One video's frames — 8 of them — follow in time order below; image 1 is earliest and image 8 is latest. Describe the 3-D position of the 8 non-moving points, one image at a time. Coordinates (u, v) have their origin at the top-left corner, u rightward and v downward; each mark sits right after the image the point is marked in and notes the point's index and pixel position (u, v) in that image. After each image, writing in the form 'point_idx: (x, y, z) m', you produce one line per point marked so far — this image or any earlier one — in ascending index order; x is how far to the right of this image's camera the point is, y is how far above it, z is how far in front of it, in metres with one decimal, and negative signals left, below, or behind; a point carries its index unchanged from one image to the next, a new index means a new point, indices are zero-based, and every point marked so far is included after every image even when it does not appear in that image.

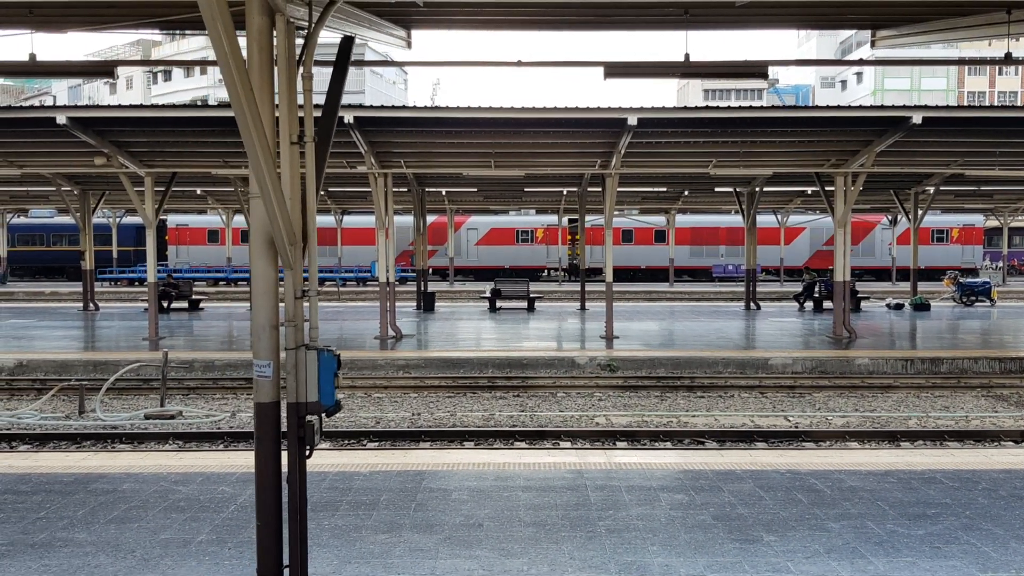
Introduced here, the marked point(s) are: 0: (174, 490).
0: (-2.1, -1.2, +5.7) m
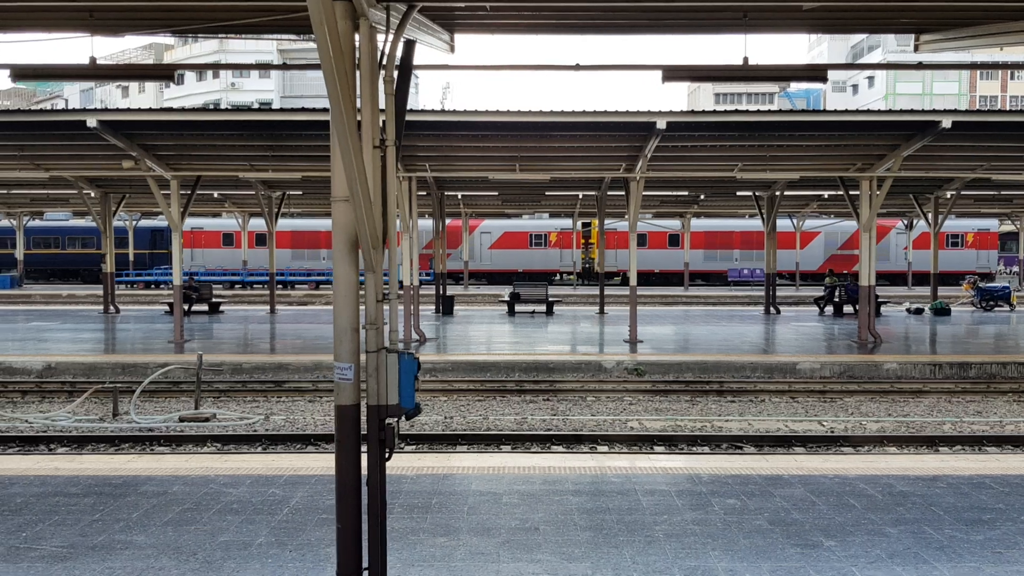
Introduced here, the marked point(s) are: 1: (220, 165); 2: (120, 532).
0: (-1.8, -1.3, +5.8) m
1: (-4.4, +1.8, +14.0) m
2: (-2.1, -1.3, +4.9) m
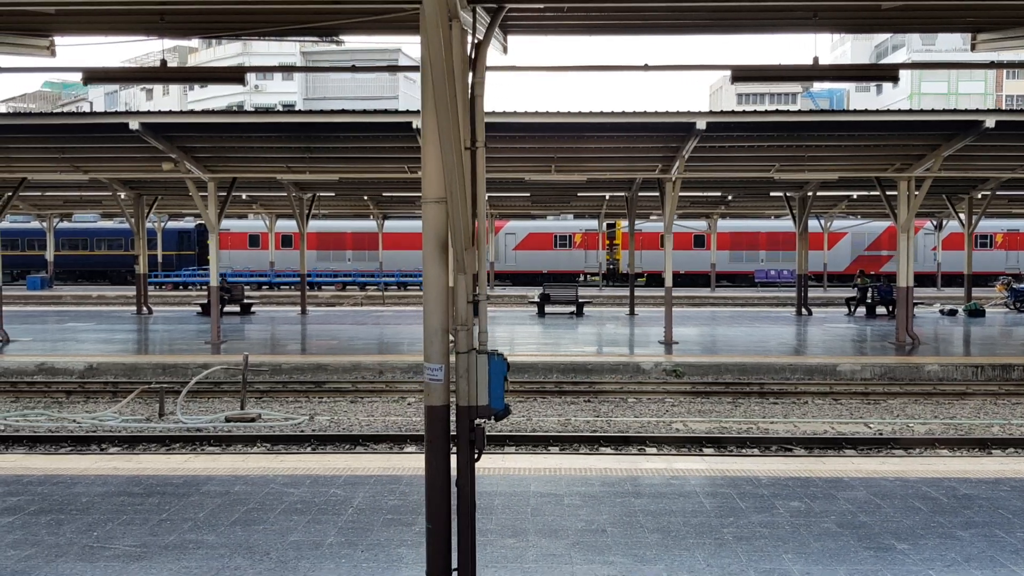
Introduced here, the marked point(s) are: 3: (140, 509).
0: (-1.4, -1.3, +5.8) m
1: (-3.8, +1.8, +14.1) m
2: (-1.7, -1.3, +5.0) m
3: (-2.1, -1.3, +5.4) m
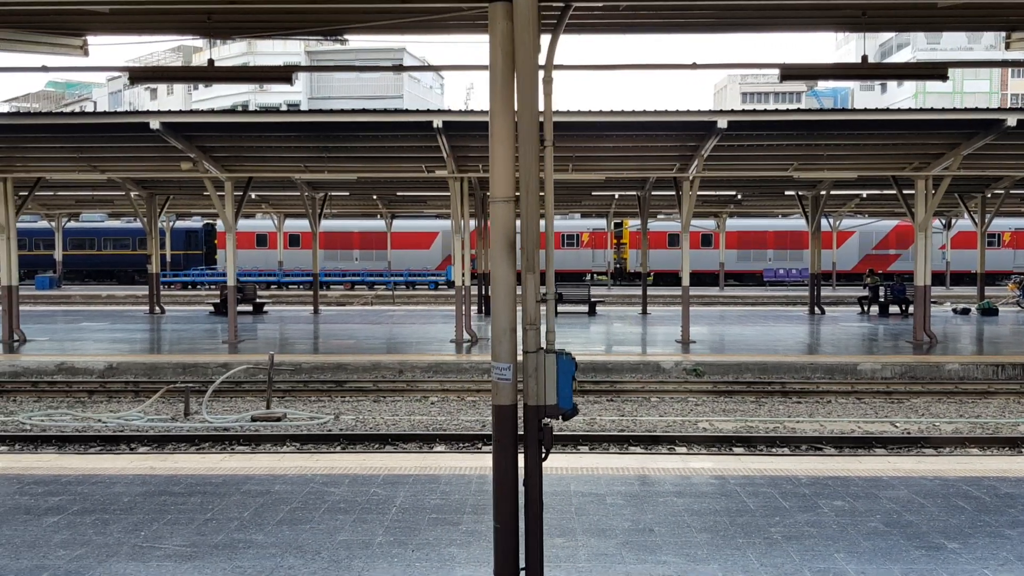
0: (-1.1, -1.3, +5.8) m
1: (-3.6, +1.8, +14.1) m
2: (-1.4, -1.3, +5.0) m
3: (-1.9, -1.3, +5.4) m
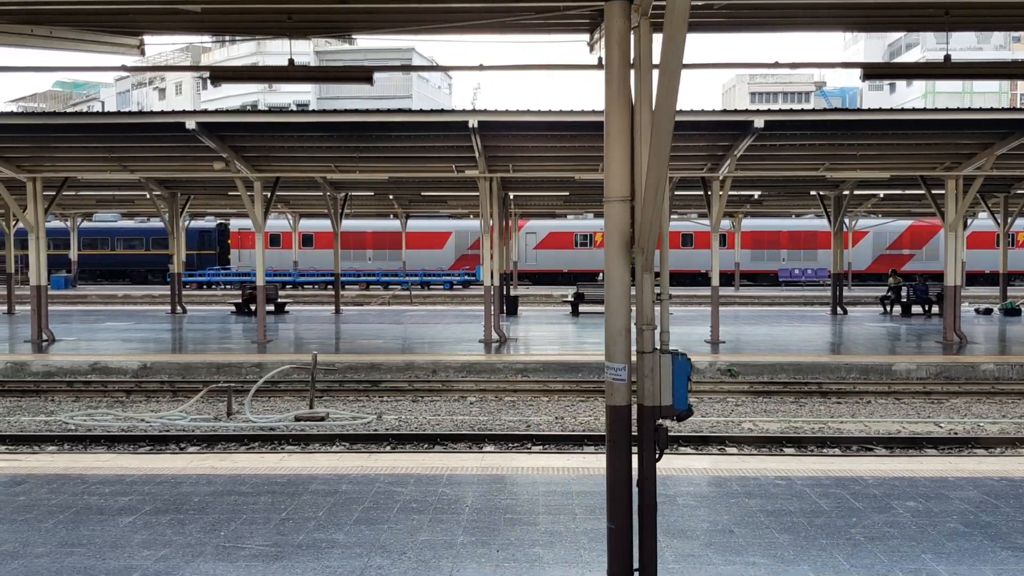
0: (-0.7, -1.3, +5.8) m
1: (-3.1, +1.8, +14.1) m
2: (-1.0, -1.3, +5.0) m
3: (-1.5, -1.3, +5.4) m
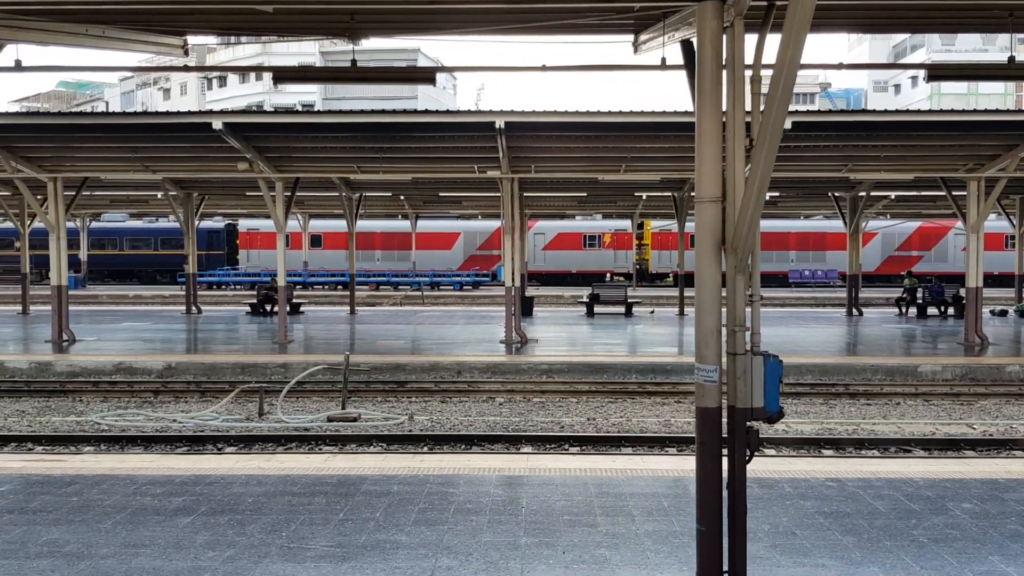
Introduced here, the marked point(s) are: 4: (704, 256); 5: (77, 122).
0: (-0.4, -1.3, +5.8) m
1: (-2.8, +1.8, +14.1) m
2: (-0.7, -1.3, +5.0) m
3: (-1.2, -1.3, +5.4) m
4: (+0.7, +0.1, +3.3) m
5: (-5.5, +2.1, +11.8) m
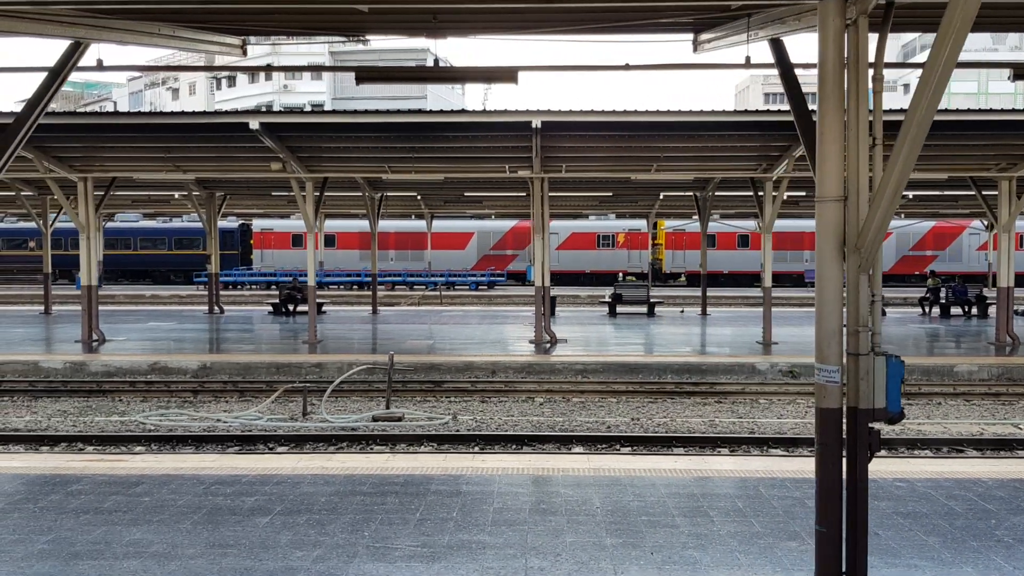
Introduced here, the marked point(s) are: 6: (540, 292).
0: (0.0, -1.3, +5.7) m
1: (-2.3, +1.8, +14.1) m
2: (-0.3, -1.3, +4.9) m
3: (-0.7, -1.3, +5.4) m
4: (+1.1, +0.1, +3.3) m
5: (-5.0, +2.1, +11.8) m
6: (+0.4, -0.1, +14.8) m
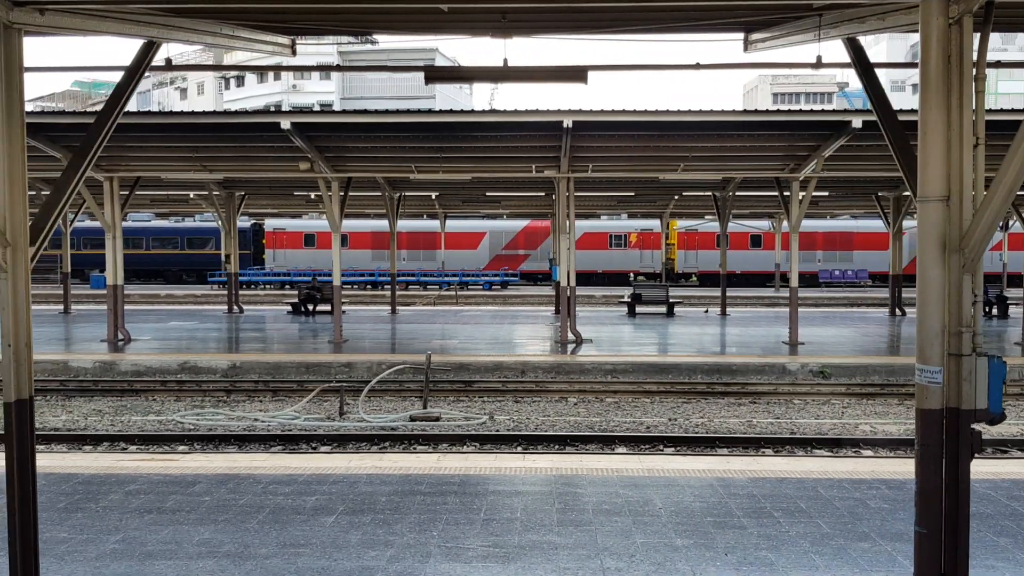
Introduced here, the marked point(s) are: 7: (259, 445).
0: (+0.4, -1.3, +5.7) m
1: (-1.9, +1.8, +14.1) m
2: (+0.1, -1.3, +4.9) m
3: (-0.4, -1.3, +5.4) m
4: (+1.5, +0.1, +3.3) m
5: (-4.6, +2.1, +11.8) m
6: (+0.8, -0.1, +14.8) m
7: (-2.2, -1.4, +8.2) m
